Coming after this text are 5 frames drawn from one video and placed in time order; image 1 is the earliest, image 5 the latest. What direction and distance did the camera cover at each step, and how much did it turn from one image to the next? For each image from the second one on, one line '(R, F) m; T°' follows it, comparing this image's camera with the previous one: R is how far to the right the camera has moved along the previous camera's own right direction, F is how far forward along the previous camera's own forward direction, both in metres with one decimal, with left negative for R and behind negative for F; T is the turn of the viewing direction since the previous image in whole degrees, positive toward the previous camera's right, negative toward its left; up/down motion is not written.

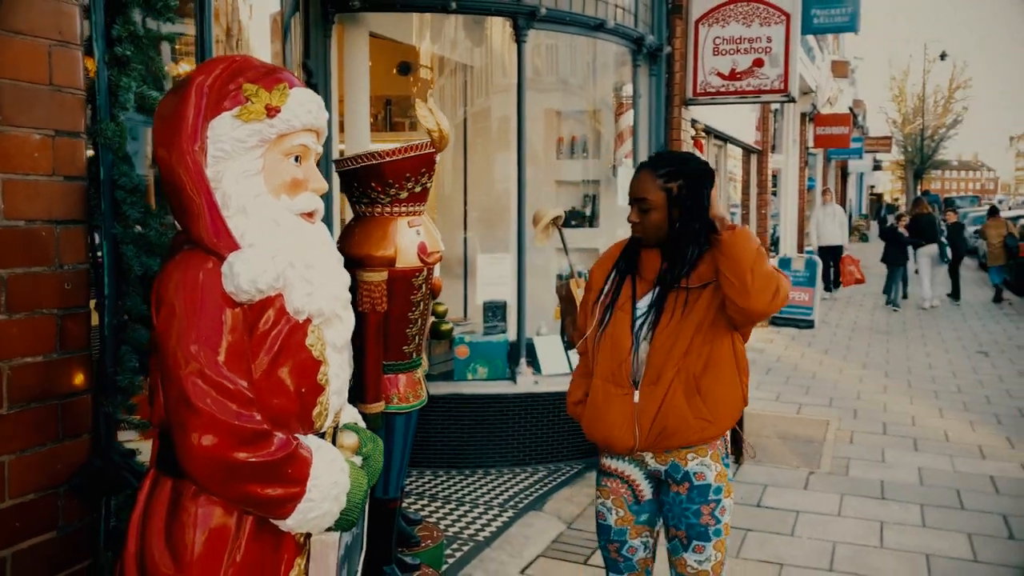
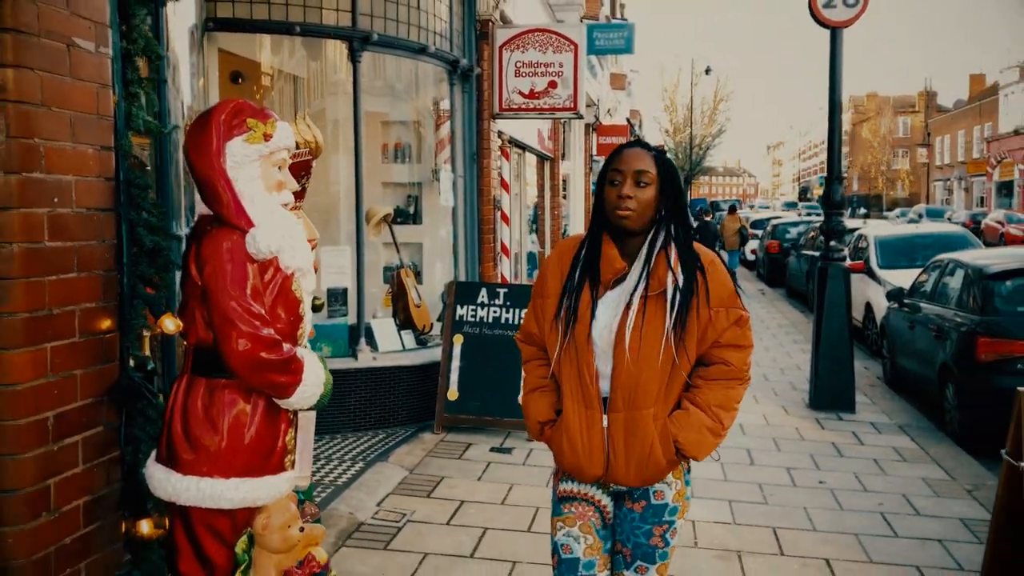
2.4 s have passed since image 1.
(-0.3, -0.9) m; +13°
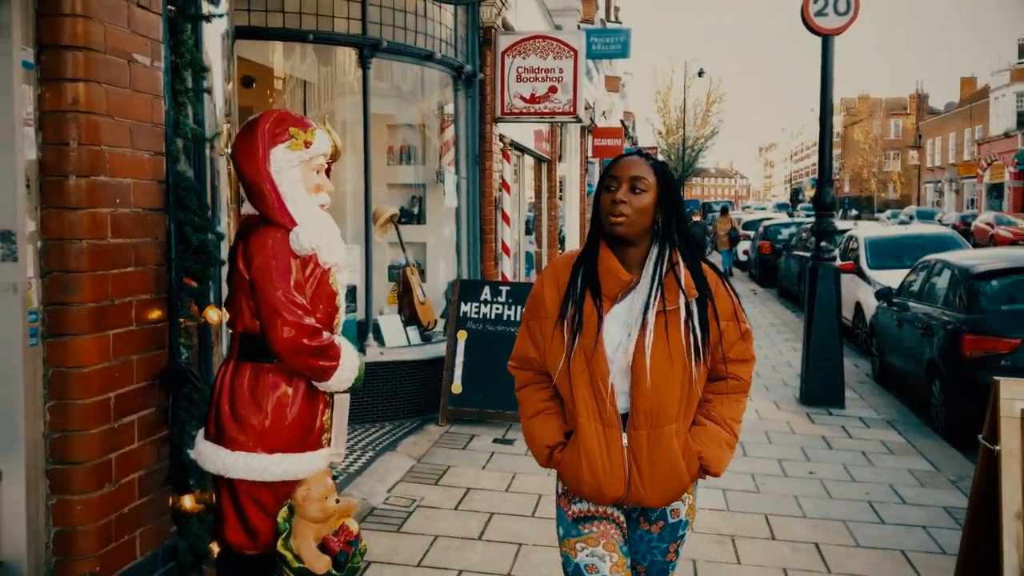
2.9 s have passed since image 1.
(-0.1, -0.2) m; 0°
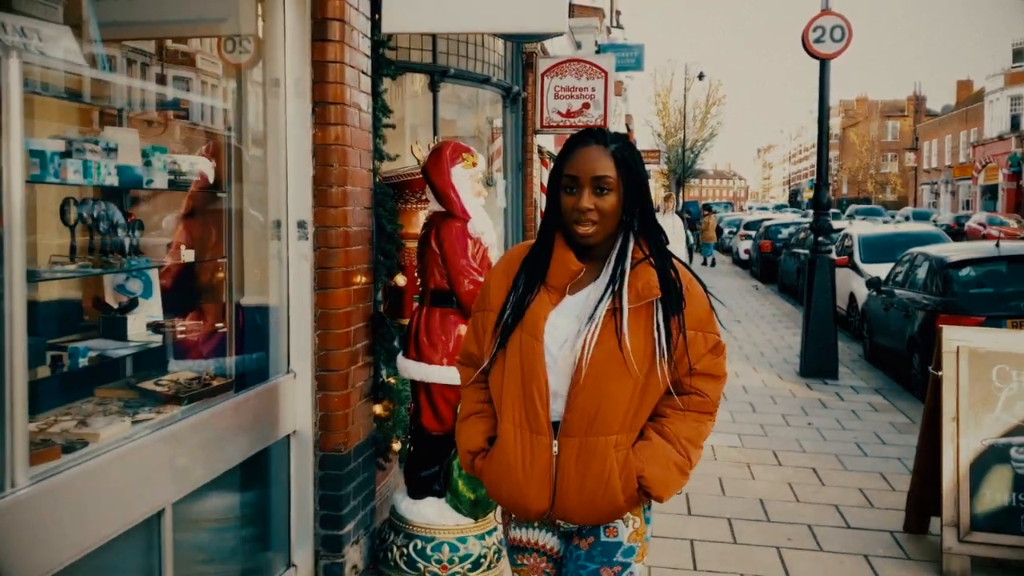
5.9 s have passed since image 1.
(-0.4, -1.3) m; 0°
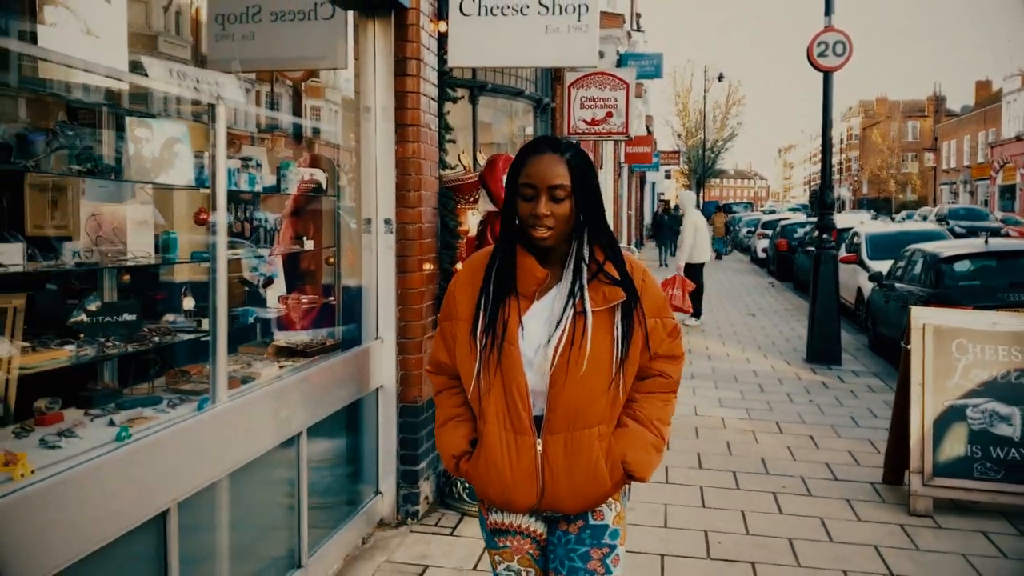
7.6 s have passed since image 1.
(-0.1, -0.9) m; -1°
